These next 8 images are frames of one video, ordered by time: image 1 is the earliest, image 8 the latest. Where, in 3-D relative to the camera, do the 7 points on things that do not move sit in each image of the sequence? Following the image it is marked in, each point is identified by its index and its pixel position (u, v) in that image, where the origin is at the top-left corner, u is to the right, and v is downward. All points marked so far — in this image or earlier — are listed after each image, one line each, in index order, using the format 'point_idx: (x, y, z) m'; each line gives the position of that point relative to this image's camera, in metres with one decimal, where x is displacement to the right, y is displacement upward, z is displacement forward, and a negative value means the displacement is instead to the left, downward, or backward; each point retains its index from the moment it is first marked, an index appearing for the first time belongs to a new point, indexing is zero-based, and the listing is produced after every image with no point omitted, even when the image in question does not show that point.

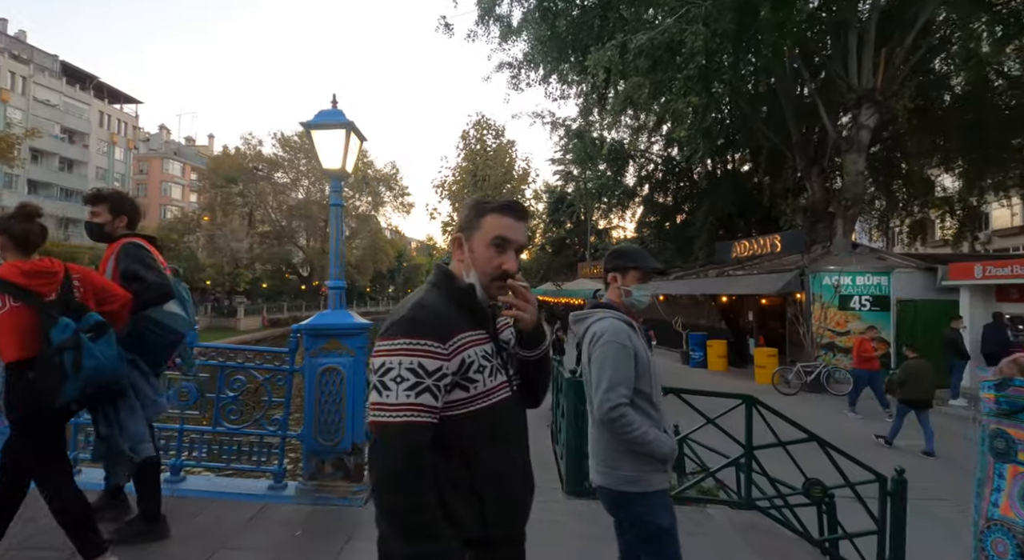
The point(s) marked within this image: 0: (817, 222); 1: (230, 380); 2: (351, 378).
0: (+8.9, +1.7, +15.2) m
1: (-1.9, -0.7, +3.5) m
2: (-1.1, -0.7, +3.5) m
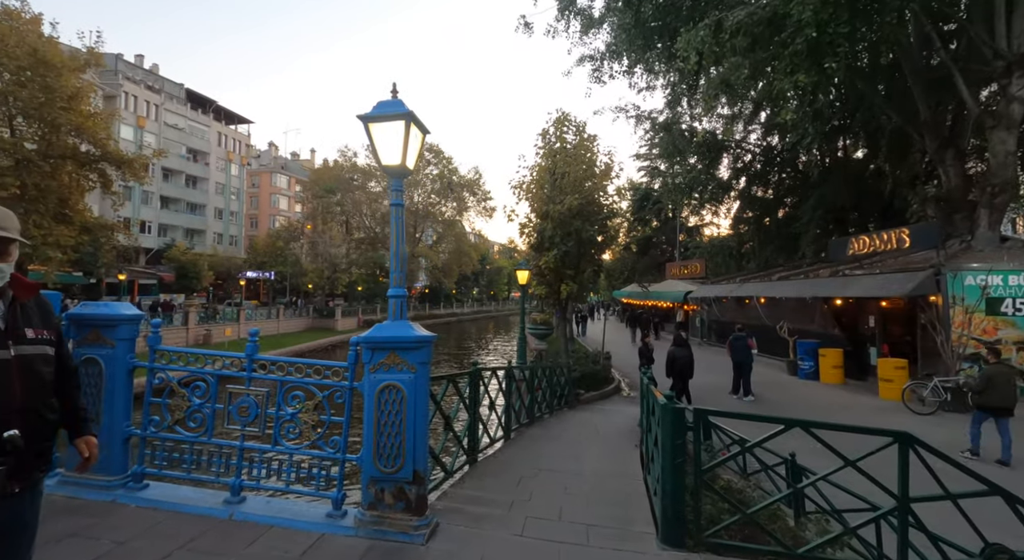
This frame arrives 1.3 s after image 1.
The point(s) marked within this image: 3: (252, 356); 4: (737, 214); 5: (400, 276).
0: (+11.1, +1.7, +13.0) m
1: (-1.4, -0.7, +3.3) m
2: (-0.6, -0.7, +3.1) m
3: (-1.7, -0.5, +3.3) m
4: (+8.6, +2.5, +20.0) m
5: (-0.7, 0.0, +3.3) m
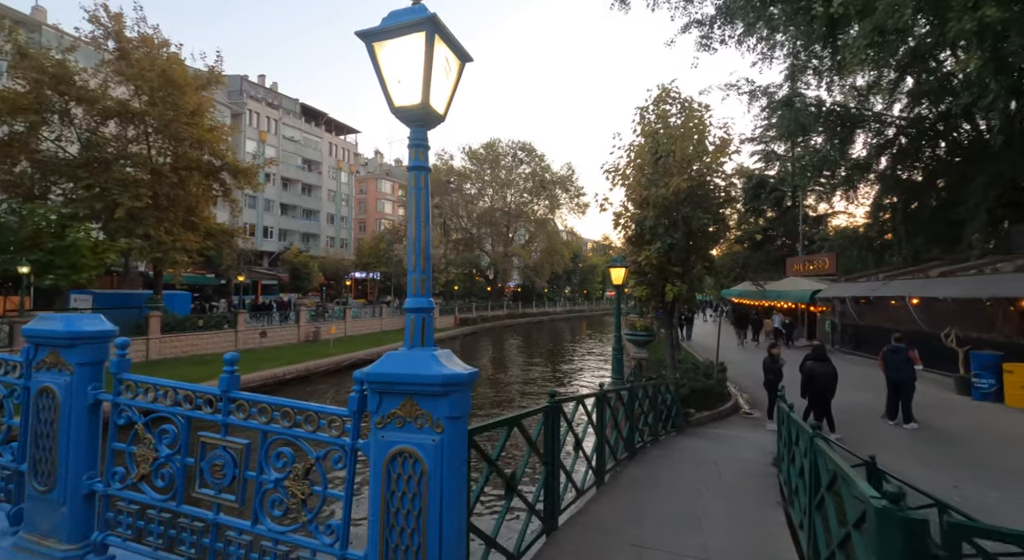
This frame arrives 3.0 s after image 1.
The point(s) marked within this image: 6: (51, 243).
0: (+13.0, +1.8, +9.6) m
1: (-1.0, -0.8, +2.3) m
2: (-0.3, -0.7, +1.9) m
3: (-1.3, -0.5, +2.4) m
4: (+11.8, +2.6, +16.9) m
5: (-0.4, 0.0, +2.2) m
6: (-17.1, +1.4, +19.6) m
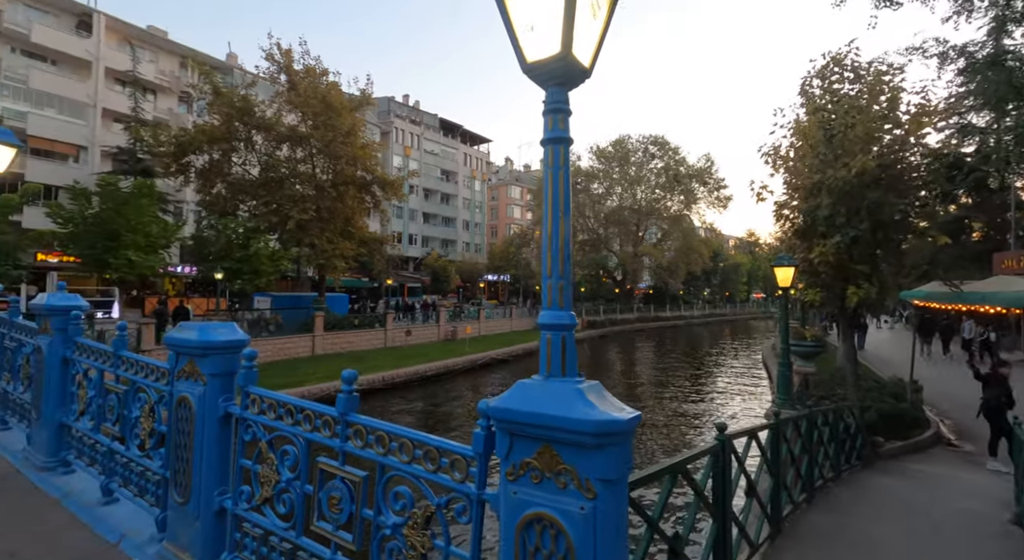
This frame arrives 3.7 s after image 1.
0: (+14.9, +1.8, +5.6) m
1: (-0.4, -0.8, +1.9) m
2: (+0.2, -0.7, +1.4) m
3: (-0.7, -0.5, +2.1) m
4: (+15.6, +2.7, +12.9) m
5: (+0.2, 0.0, +1.6) m
6: (-11.8, +1.2, +22.7) m
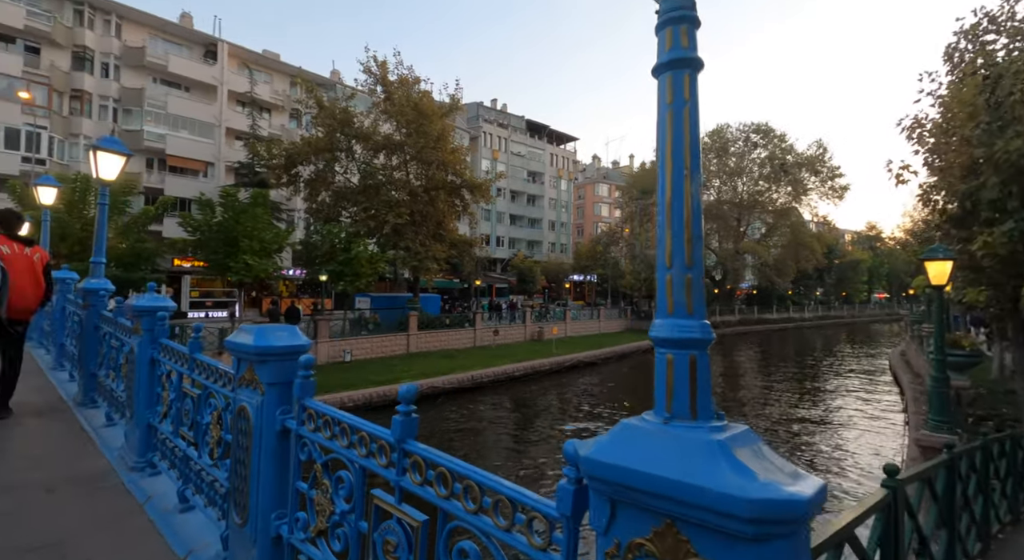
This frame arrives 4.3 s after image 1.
0: (+15.6, +2.0, +2.5) m
1: (-0.2, -0.8, +1.5) m
2: (+0.4, -0.7, +0.9) m
3: (-0.4, -0.5, +1.7) m
4: (+17.5, +2.8, +9.6) m
5: (+0.4, 0.0, +1.1) m
6: (-7.9, +1.1, +23.9) m
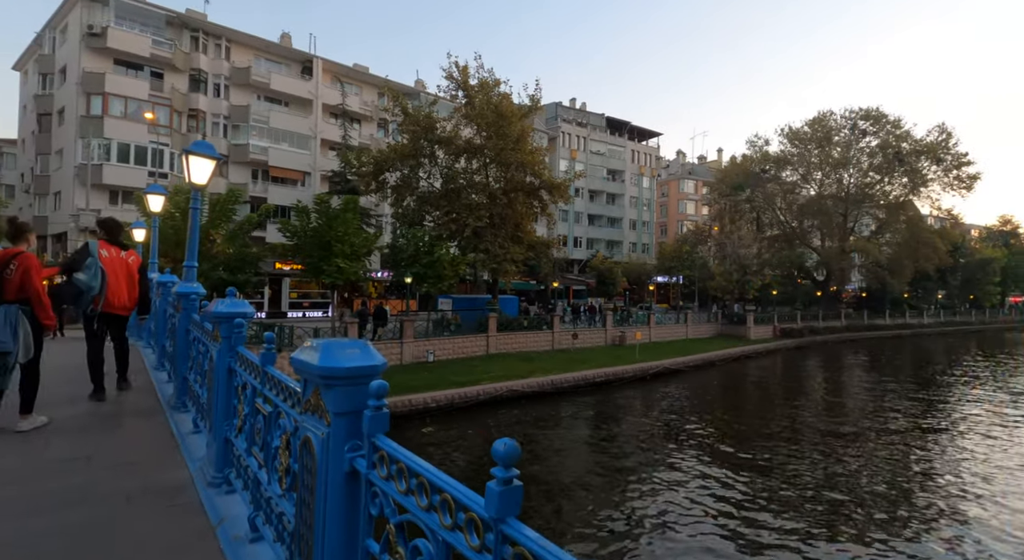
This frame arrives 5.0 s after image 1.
0: (+15.9, +2.0, -0.4) m
1: (+0.1, -0.8, +1.0) m
2: (+0.6, -0.7, +0.3) m
3: (0.0, -0.6, +1.2) m
4: (+18.8, +2.8, +6.3) m
5: (+0.6, 0.0, +0.5) m
6: (-4.1, +1.0, +24.2) m
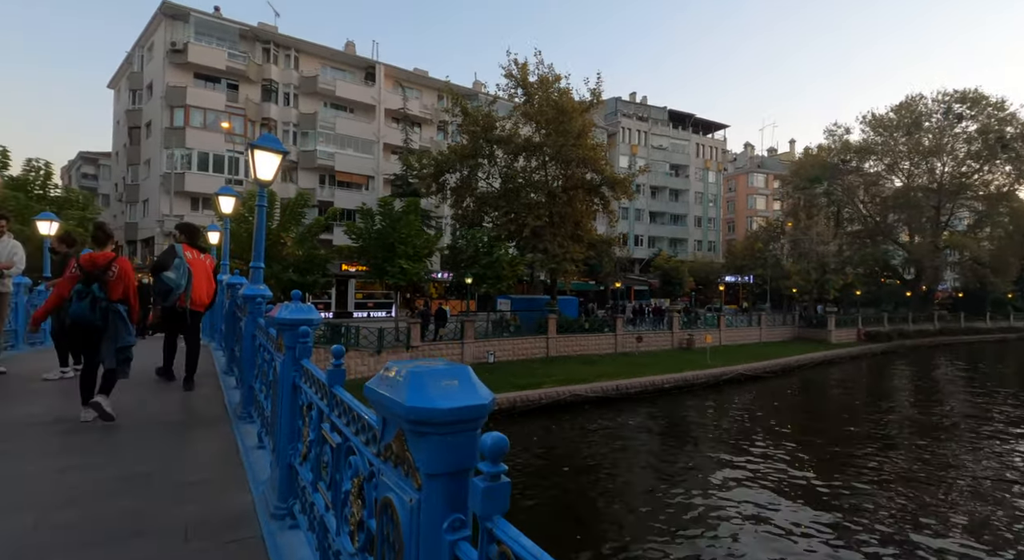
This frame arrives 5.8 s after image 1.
0: (+15.9, +2.0, -2.8) m
1: (+0.5, -0.8, +0.4) m
2: (+0.8, -0.7, -0.4) m
3: (+0.3, -0.6, +0.6) m
4: (+19.6, +2.8, +3.6) m
5: (+0.9, 0.0, -0.1) m
6: (-1.2, +1.0, +23.9) m
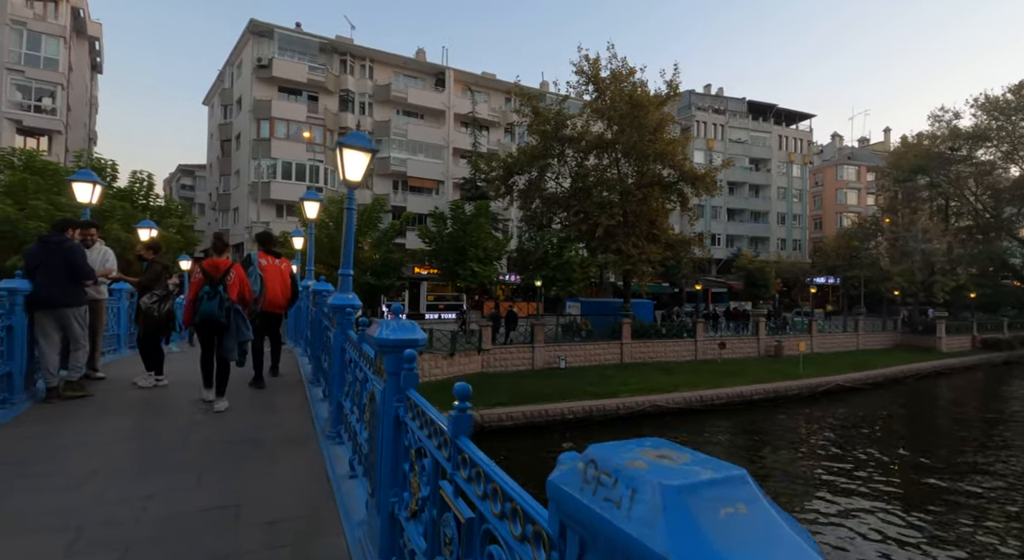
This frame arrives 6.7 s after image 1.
0: (+15.8, +2.0, -5.3) m
1: (+0.8, -0.9, -0.3) m
2: (+1.1, -0.8, -1.1) m
3: (+0.7, -0.6, -0.1) m
4: (+20.2, +2.8, +0.6) m
5: (+1.2, -0.1, -0.9) m
6: (+2.1, +0.8, +23.3) m
